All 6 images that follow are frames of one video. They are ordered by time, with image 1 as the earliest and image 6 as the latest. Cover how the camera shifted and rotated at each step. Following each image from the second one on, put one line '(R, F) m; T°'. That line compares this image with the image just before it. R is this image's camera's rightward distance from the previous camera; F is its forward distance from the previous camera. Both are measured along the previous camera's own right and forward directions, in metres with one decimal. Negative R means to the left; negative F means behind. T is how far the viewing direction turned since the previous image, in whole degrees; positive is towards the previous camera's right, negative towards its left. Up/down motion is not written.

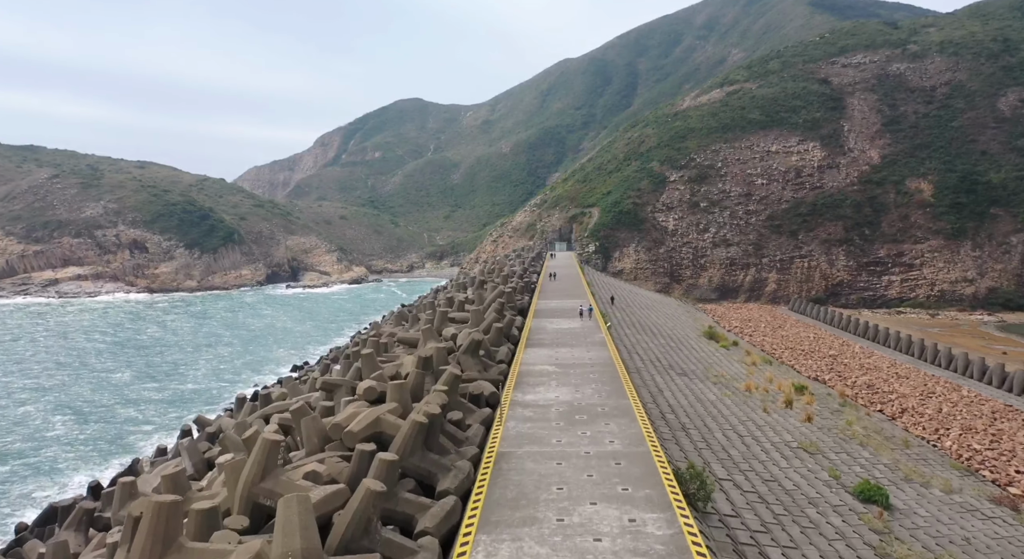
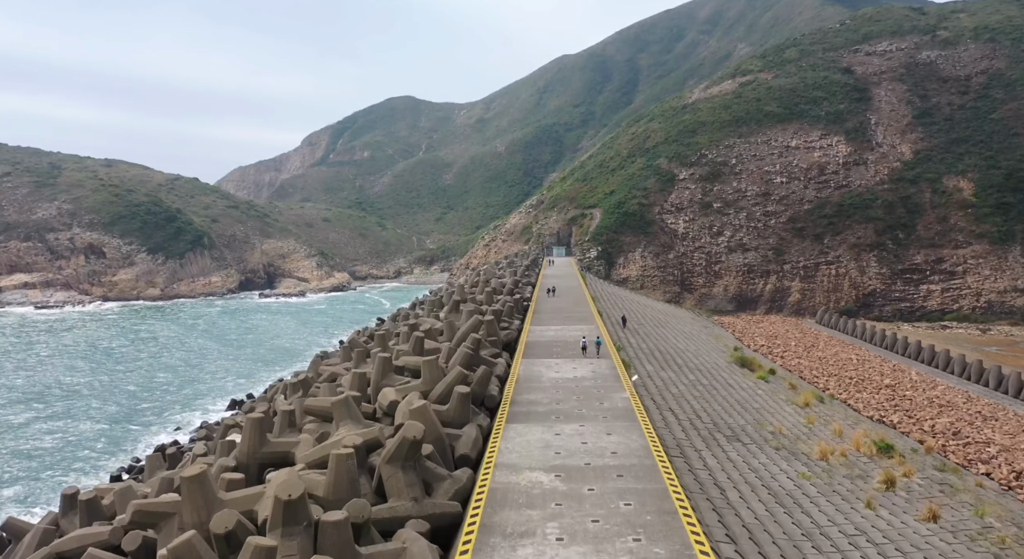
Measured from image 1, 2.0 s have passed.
(+0.3, +5.0) m; 0°
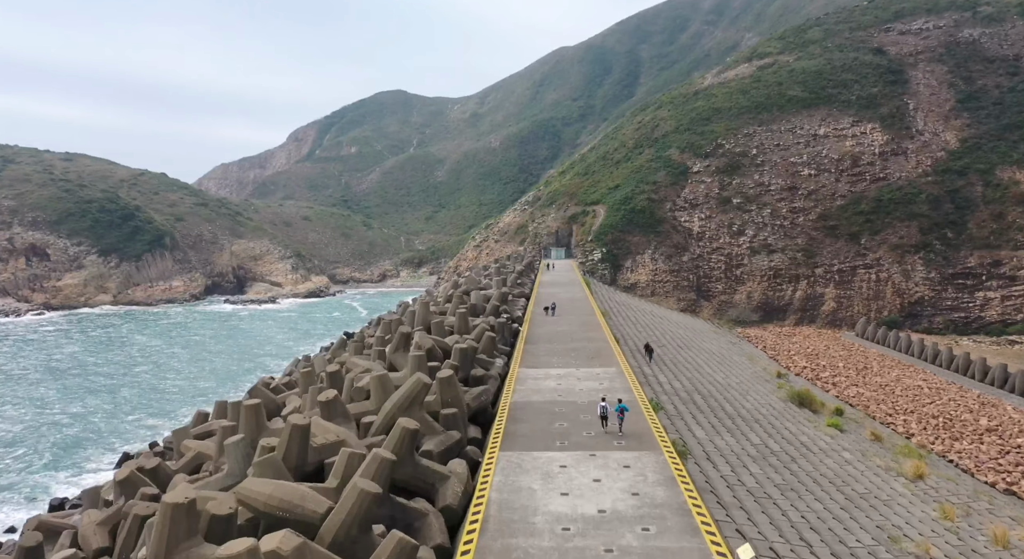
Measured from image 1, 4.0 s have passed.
(+0.3, +5.4) m; 0°
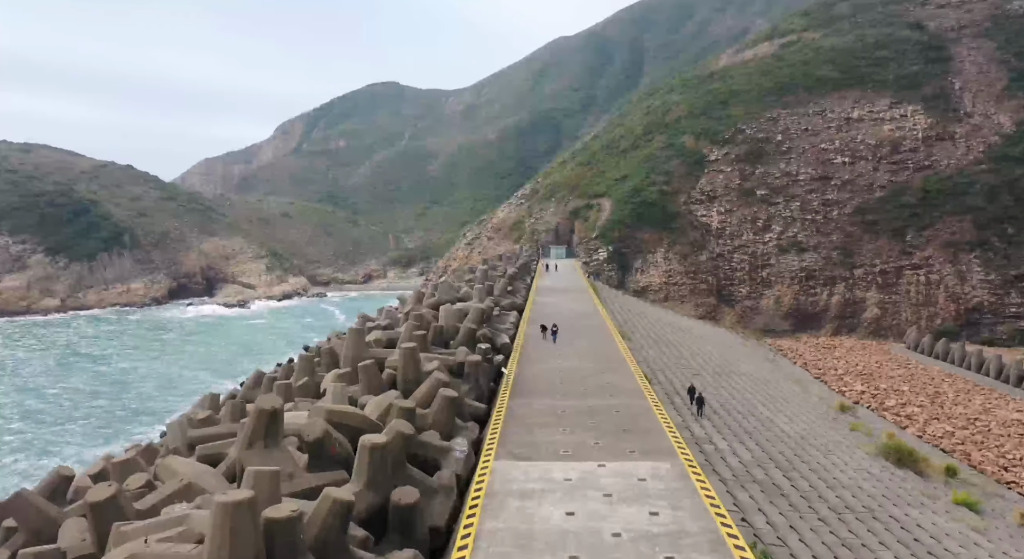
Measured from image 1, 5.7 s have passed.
(+0.3, +4.9) m; 0°
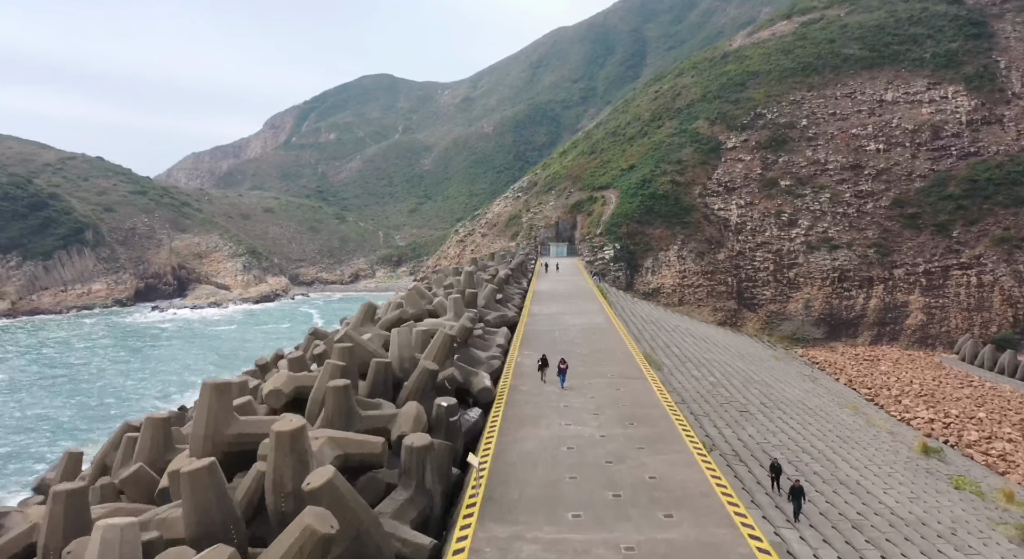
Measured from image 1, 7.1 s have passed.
(+0.2, +3.8) m; 0°
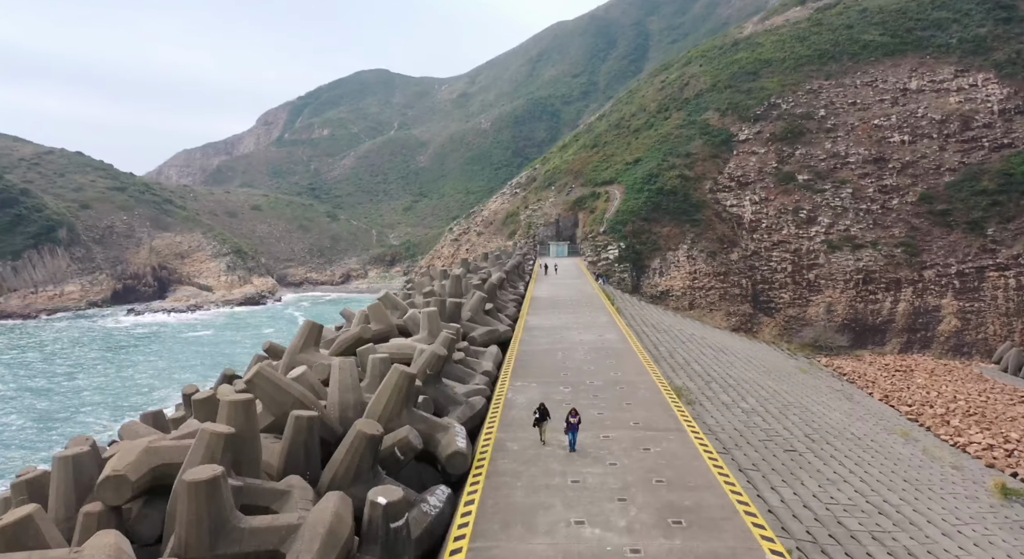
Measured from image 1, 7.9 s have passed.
(+0.1, +2.3) m; 0°
